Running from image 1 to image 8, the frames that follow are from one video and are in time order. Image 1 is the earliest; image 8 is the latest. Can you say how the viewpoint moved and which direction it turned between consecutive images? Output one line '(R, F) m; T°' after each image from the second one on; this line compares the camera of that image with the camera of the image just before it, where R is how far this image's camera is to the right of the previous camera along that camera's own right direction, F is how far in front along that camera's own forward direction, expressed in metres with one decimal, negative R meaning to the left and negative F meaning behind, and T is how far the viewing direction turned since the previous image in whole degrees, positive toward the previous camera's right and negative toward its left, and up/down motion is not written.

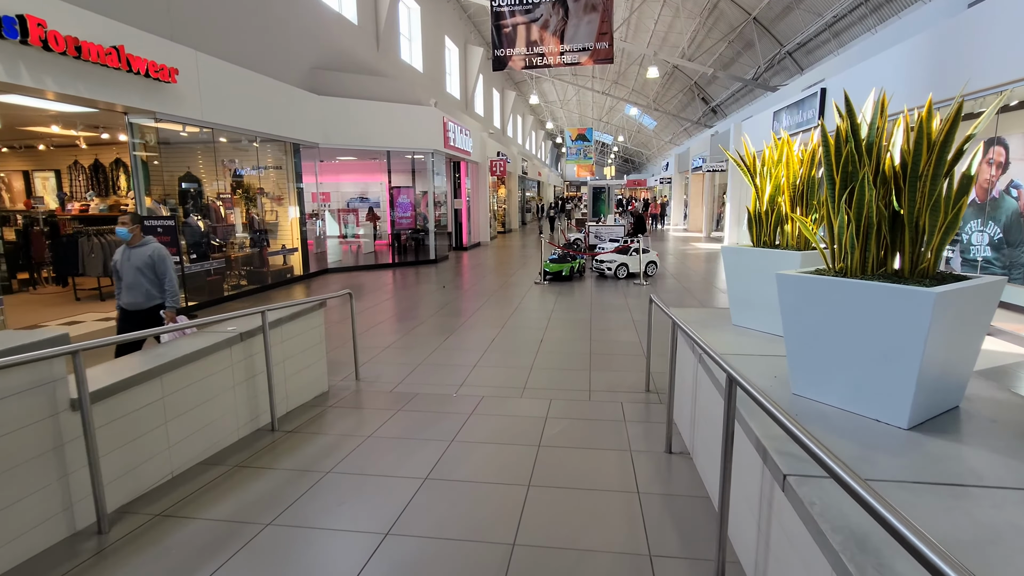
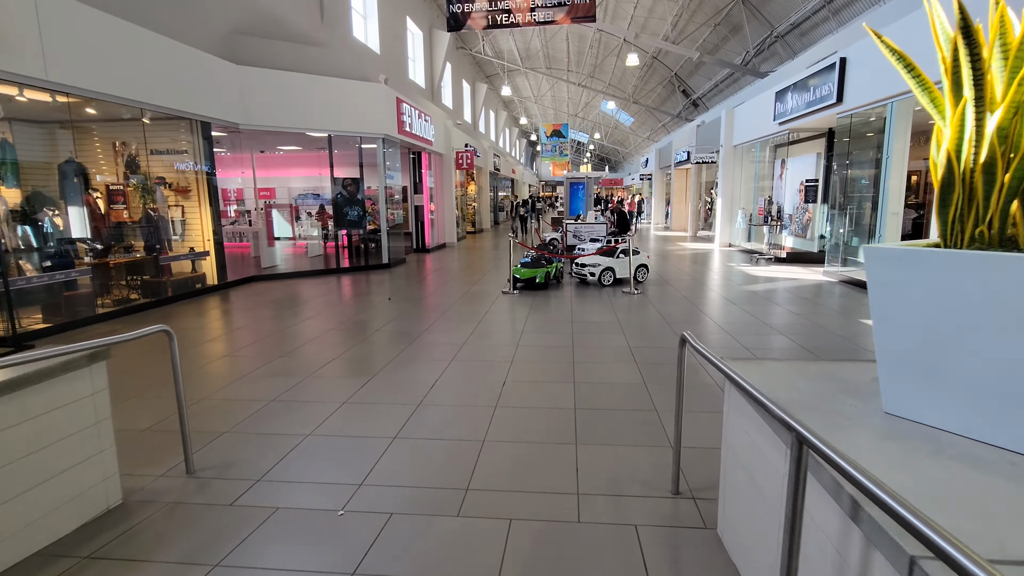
(+0.2, +1.8) m; +2°
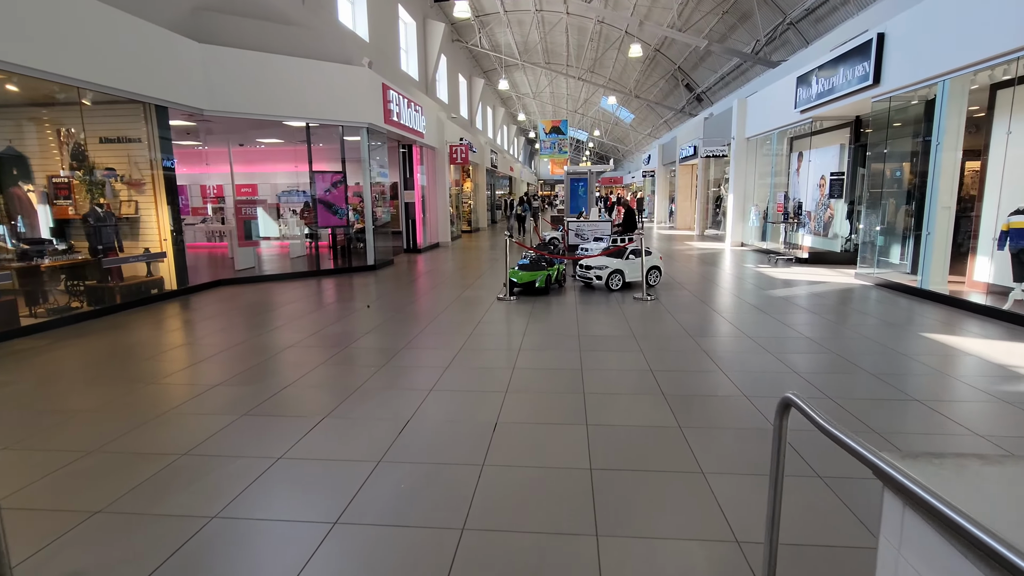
(0.0, +1.0) m; 0°
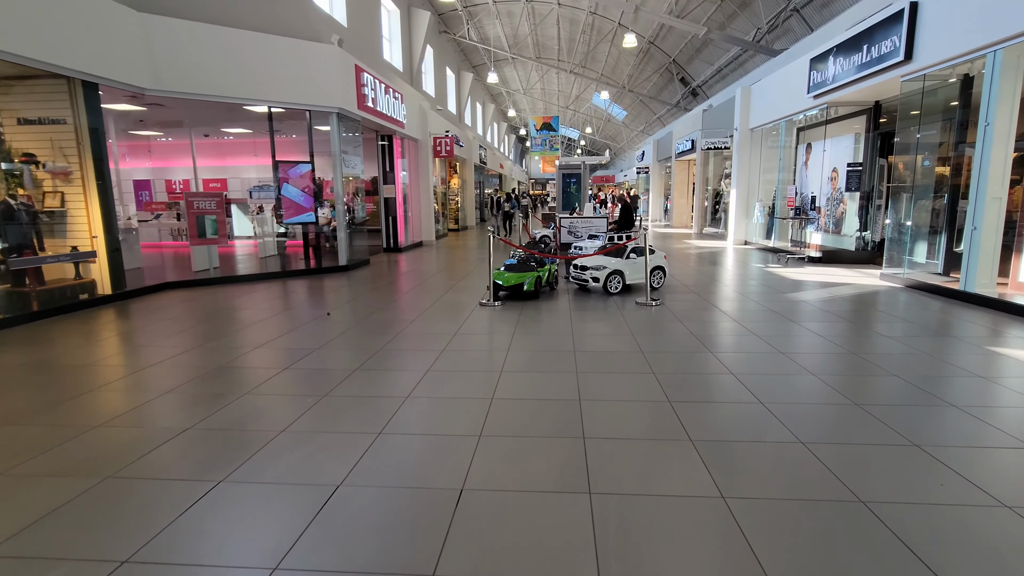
(+0.1, +1.0) m; +1°
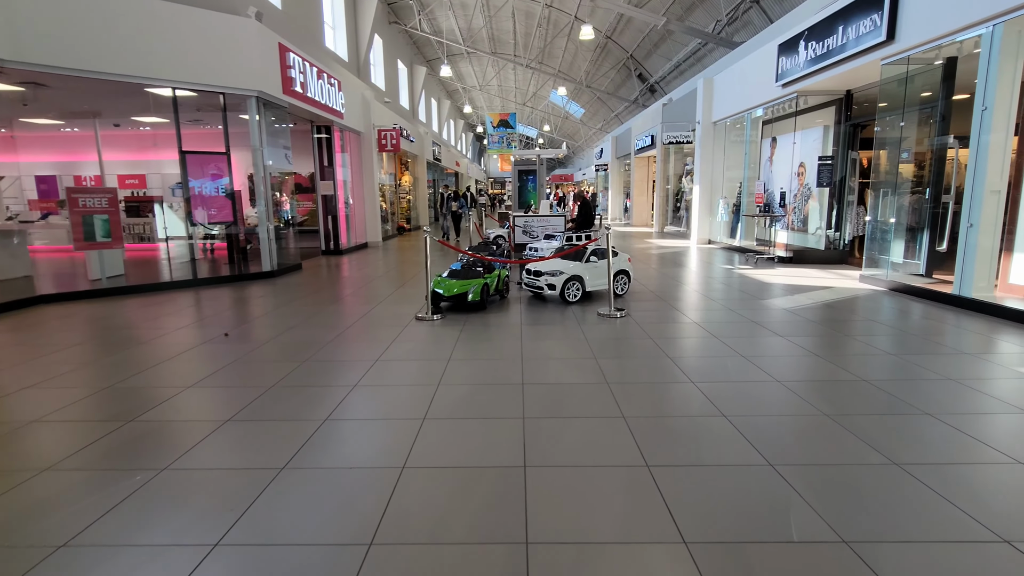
(+0.2, +0.9) m; +4°
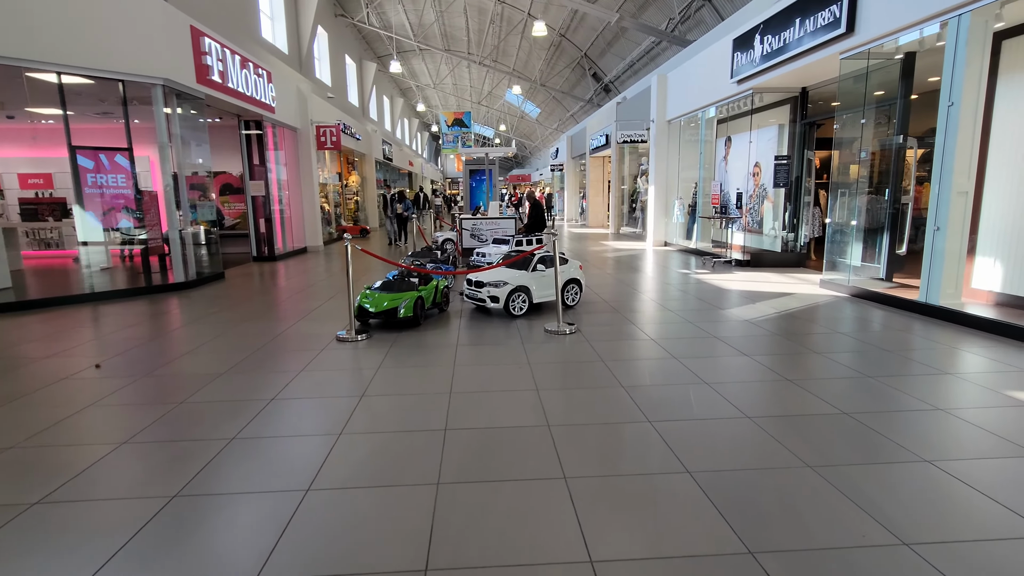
(+0.2, +0.6) m; +4°
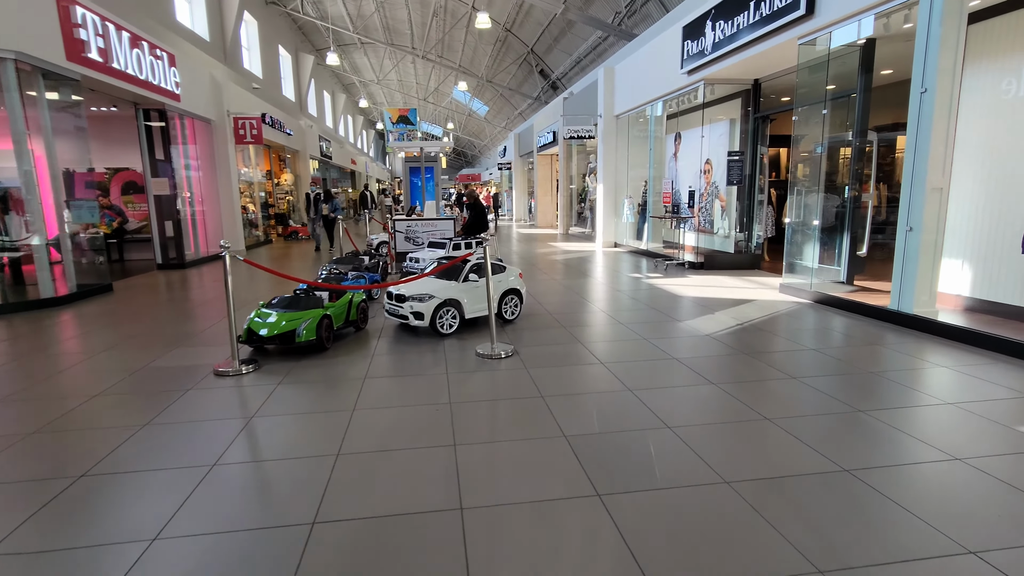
(+0.2, +0.8) m; +5°
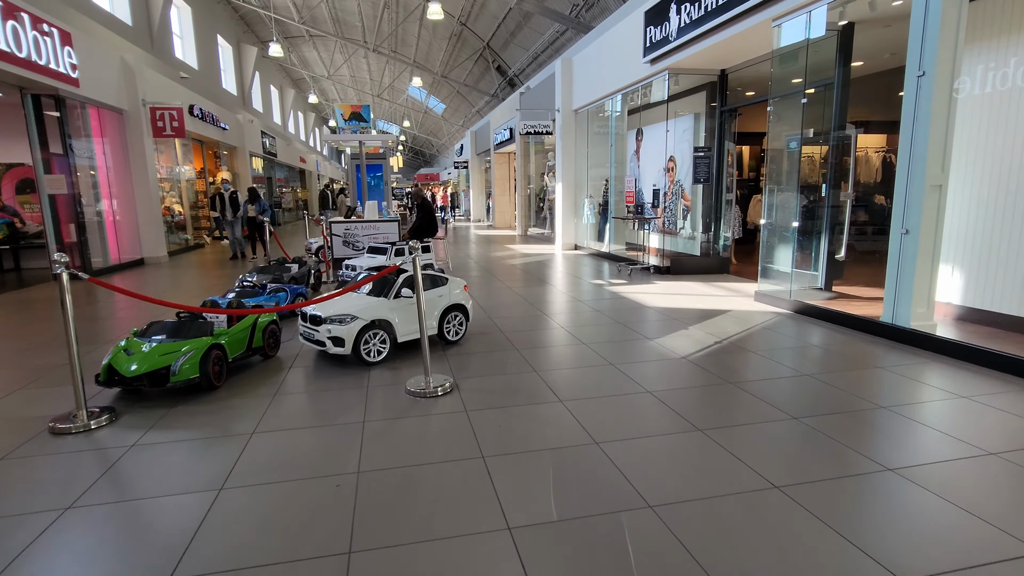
(+0.1, +0.8) m; +4°
